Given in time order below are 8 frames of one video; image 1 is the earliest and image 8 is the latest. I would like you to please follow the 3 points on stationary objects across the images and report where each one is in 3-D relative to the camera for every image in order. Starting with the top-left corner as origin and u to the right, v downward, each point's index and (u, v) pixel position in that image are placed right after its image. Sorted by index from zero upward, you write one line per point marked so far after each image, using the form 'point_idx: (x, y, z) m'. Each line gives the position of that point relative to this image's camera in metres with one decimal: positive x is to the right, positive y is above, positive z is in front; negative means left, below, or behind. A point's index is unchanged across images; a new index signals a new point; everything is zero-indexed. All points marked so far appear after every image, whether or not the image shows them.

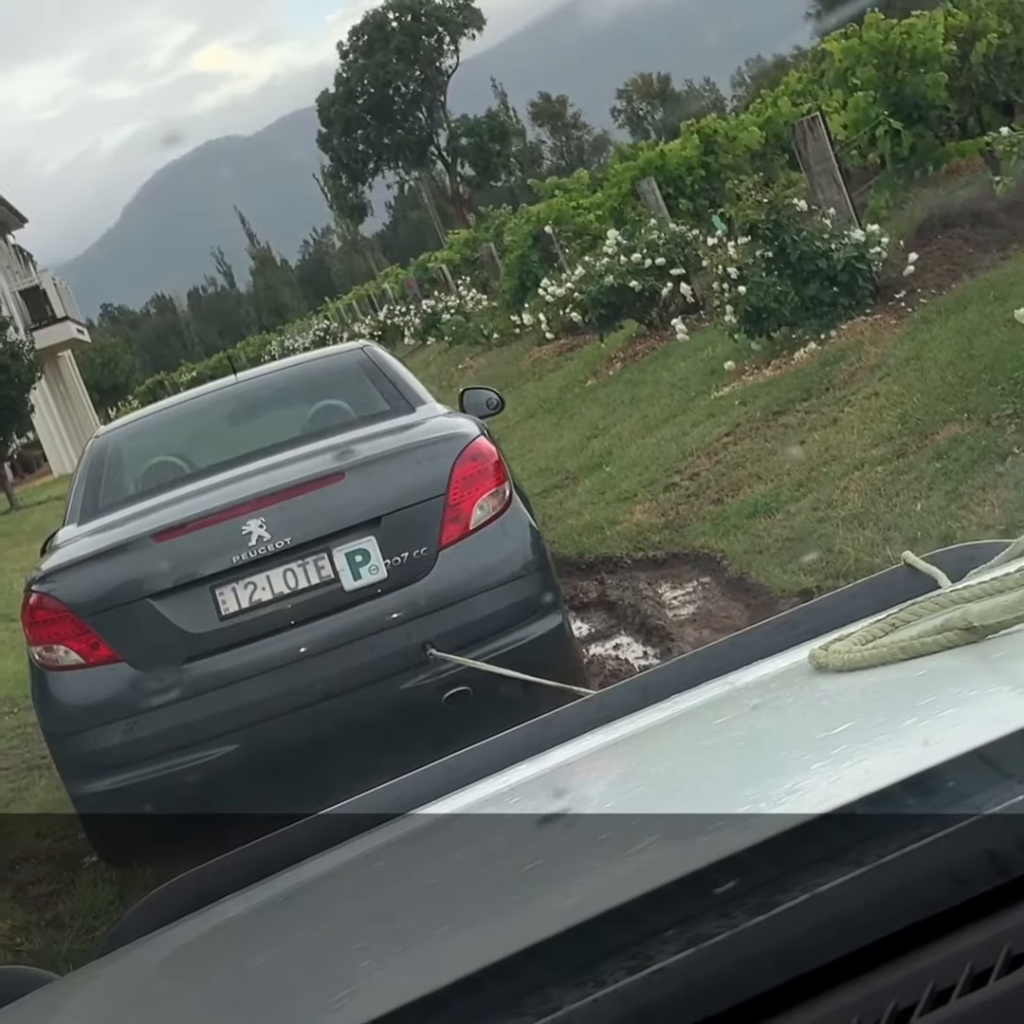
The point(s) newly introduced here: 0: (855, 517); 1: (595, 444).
0: (+1.1, 0.0, +4.9) m
1: (+0.4, +0.4, +7.8) m
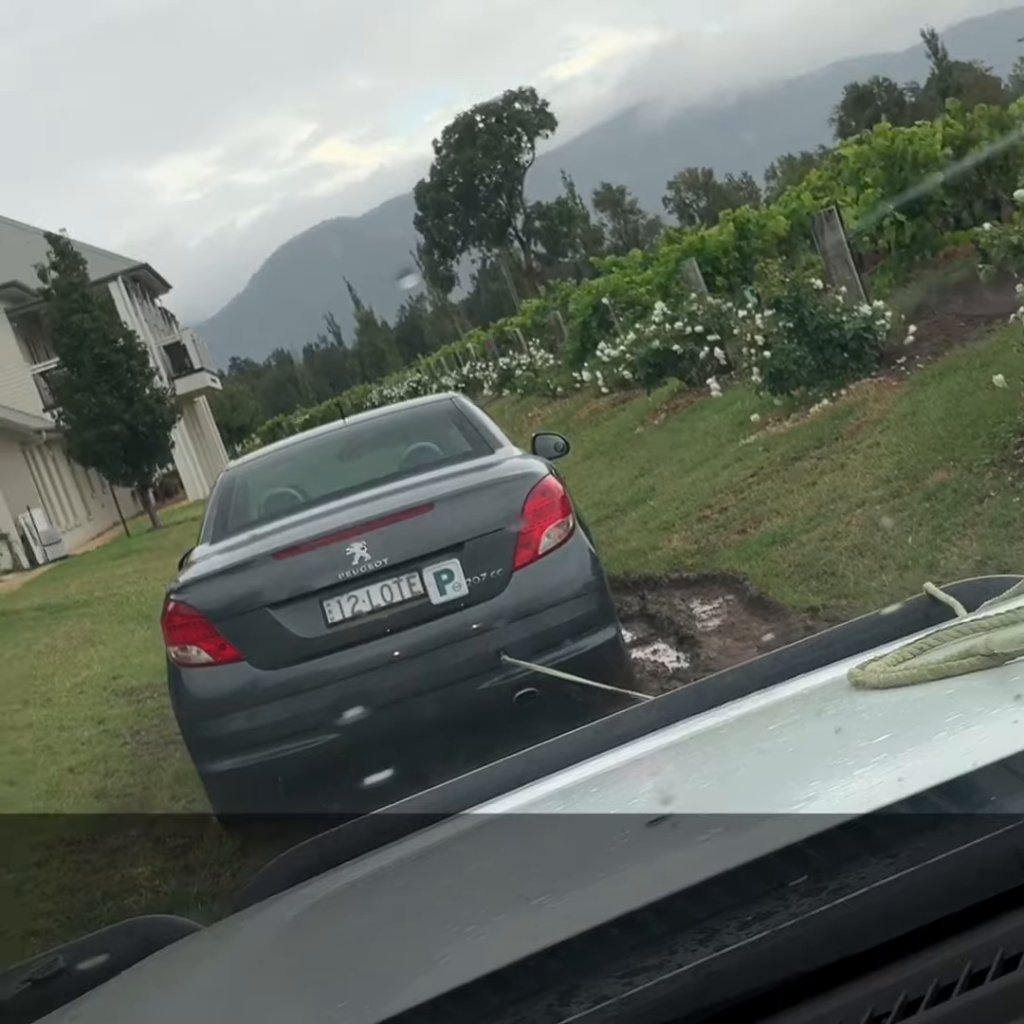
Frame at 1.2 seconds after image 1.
0: (+1.3, -0.1, +5.7) m
1: (+0.8, +0.2, +8.7) m
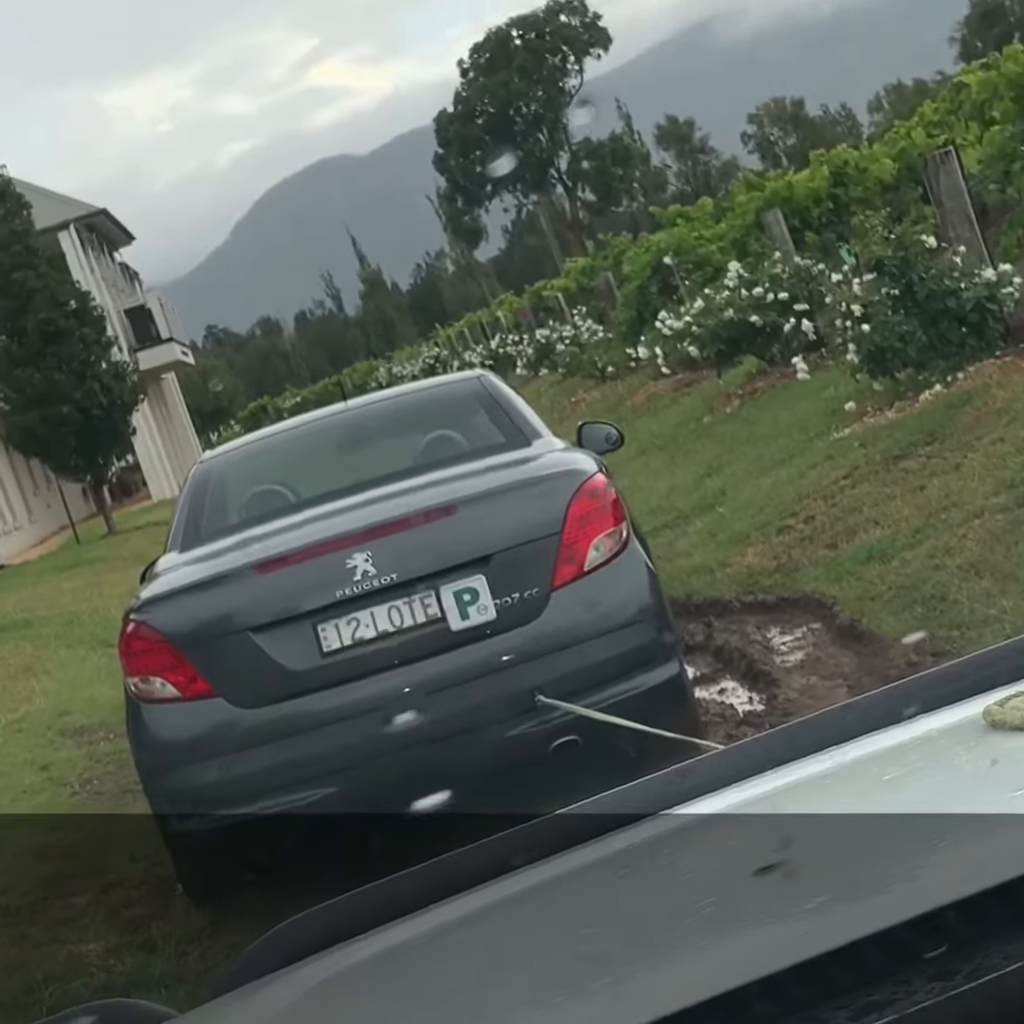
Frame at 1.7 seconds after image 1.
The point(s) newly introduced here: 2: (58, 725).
0: (+1.5, -0.2, +4.7) m
1: (+0.9, +0.2, +7.7) m
2: (-1.9, -0.8, +6.6) m
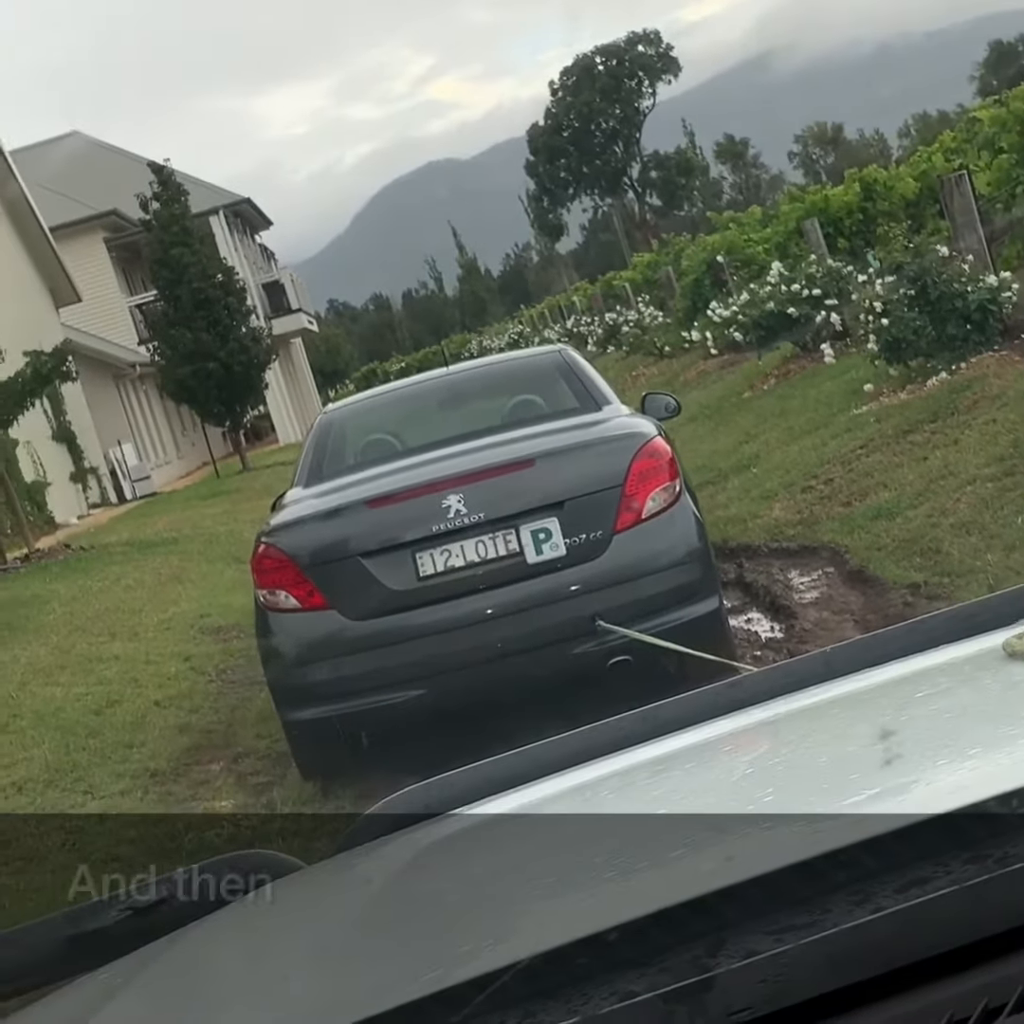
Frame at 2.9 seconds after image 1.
0: (+1.7, 0.0, +5.5) m
1: (+1.3, +0.4, +8.5) m
2: (-1.6, -0.6, +7.6) m
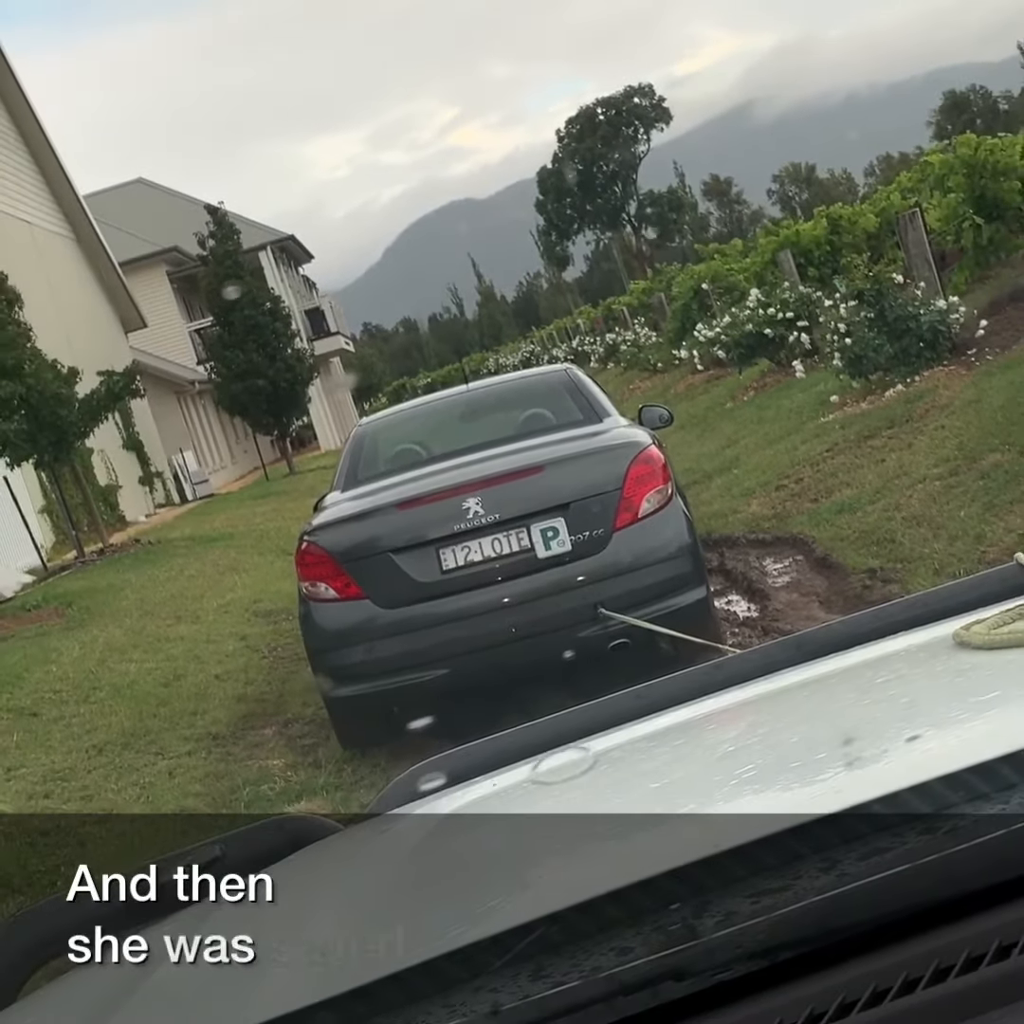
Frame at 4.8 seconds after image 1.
0: (+1.7, 0.0, +6.3) m
1: (+1.4, +0.4, +9.3) m
2: (-1.5, -0.6, +8.4) m
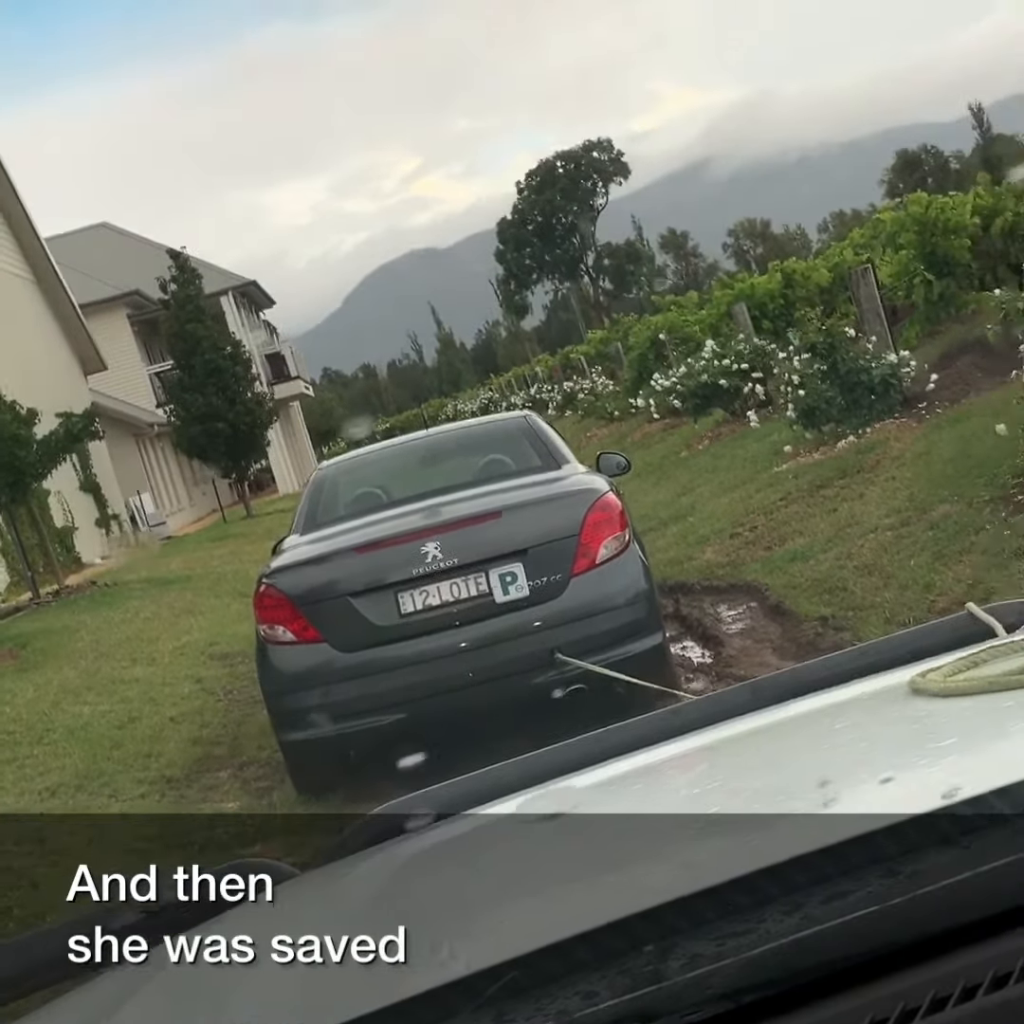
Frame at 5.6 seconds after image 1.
0: (+1.6, -0.2, +6.4) m
1: (+1.1, +0.1, +9.4) m
2: (-1.7, -0.8, +8.4) m
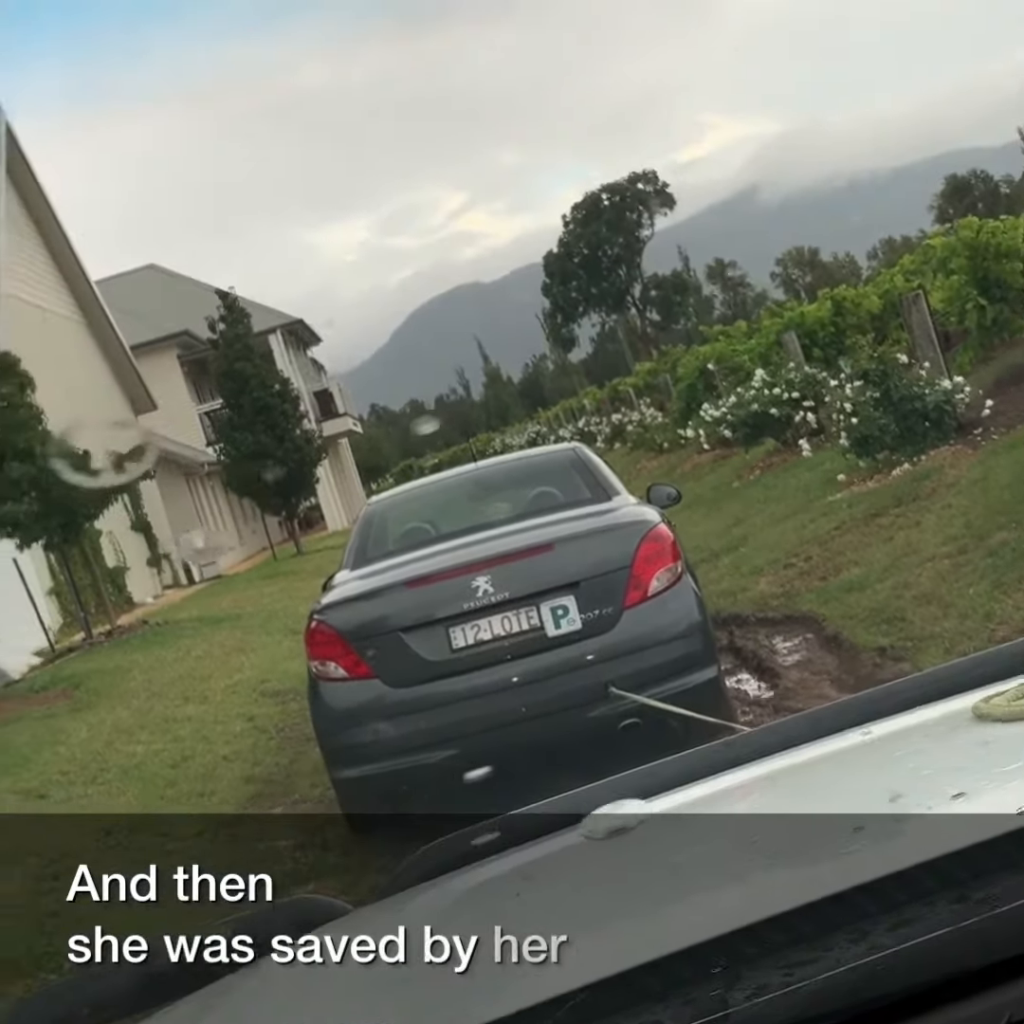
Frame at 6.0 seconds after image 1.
0: (+1.8, -0.4, +6.3) m
1: (+1.5, -0.1, +9.3) m
2: (-1.5, -1.0, +8.4) m
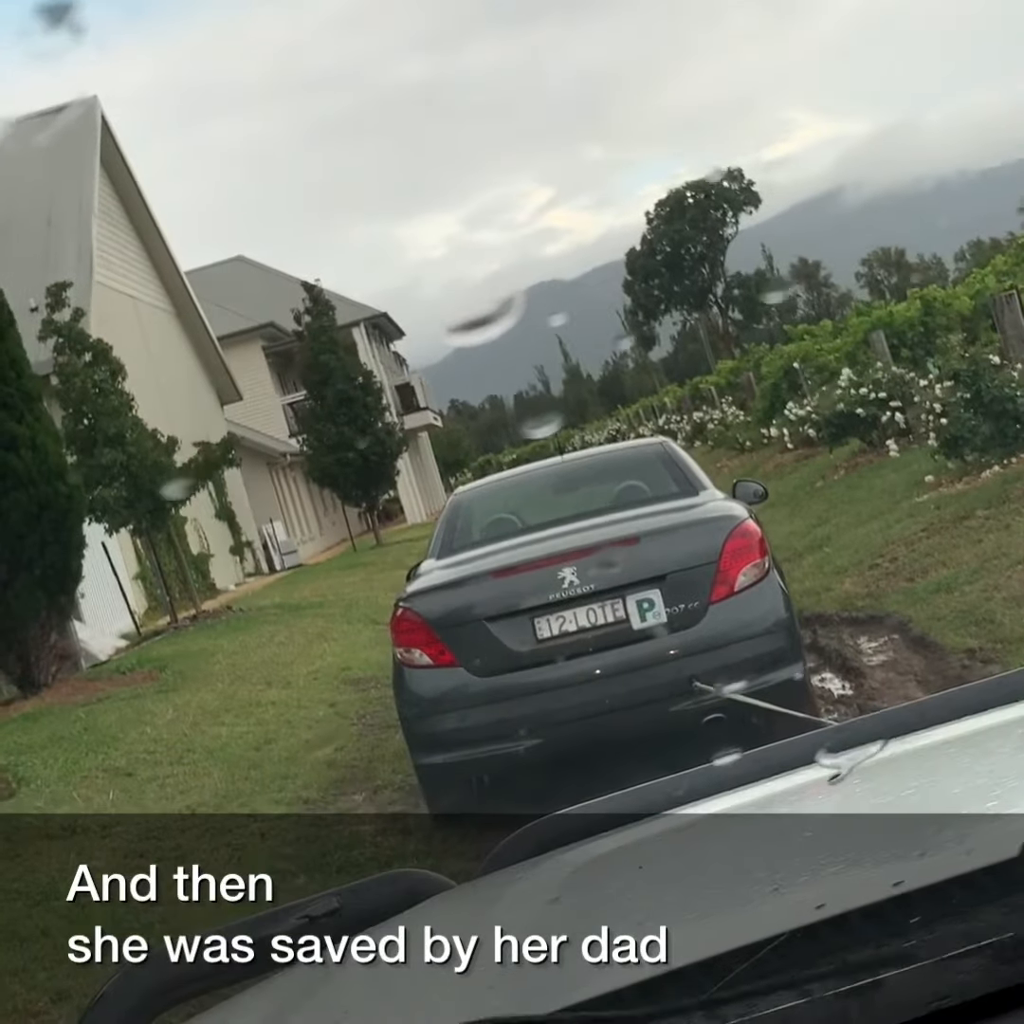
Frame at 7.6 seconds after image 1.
0: (+2.1, -0.4, +6.2) m
1: (+1.9, -0.2, +9.3) m
2: (-1.0, -1.0, +8.4) m
